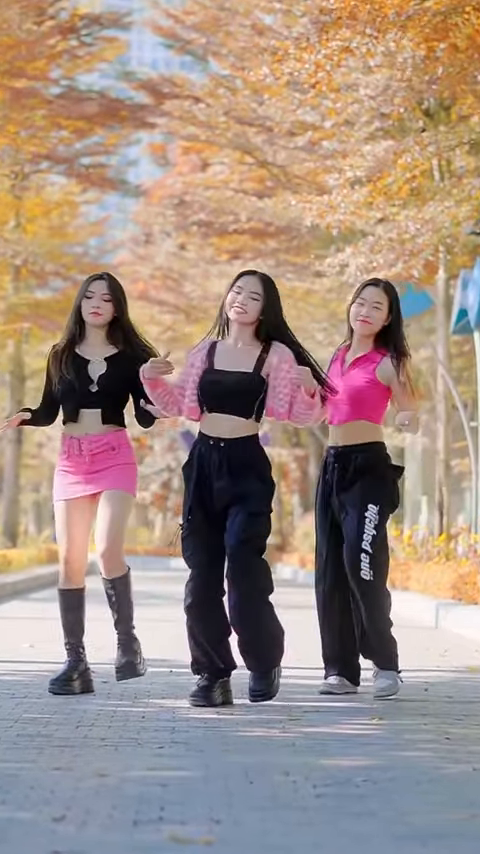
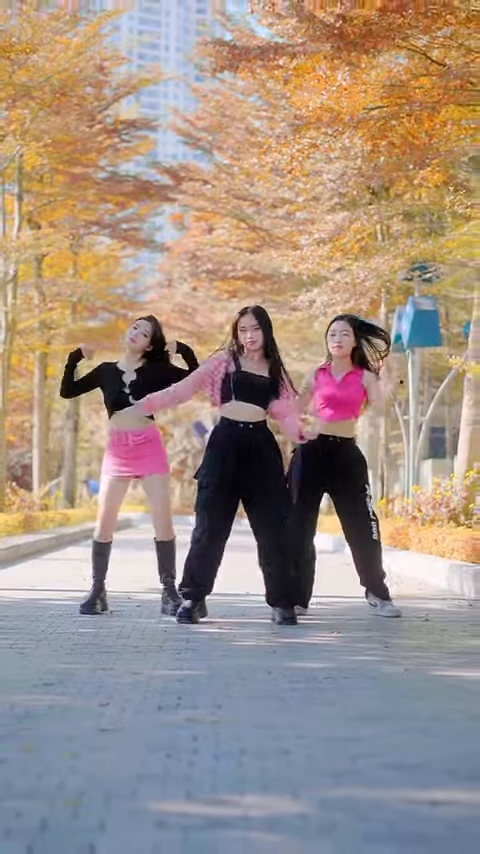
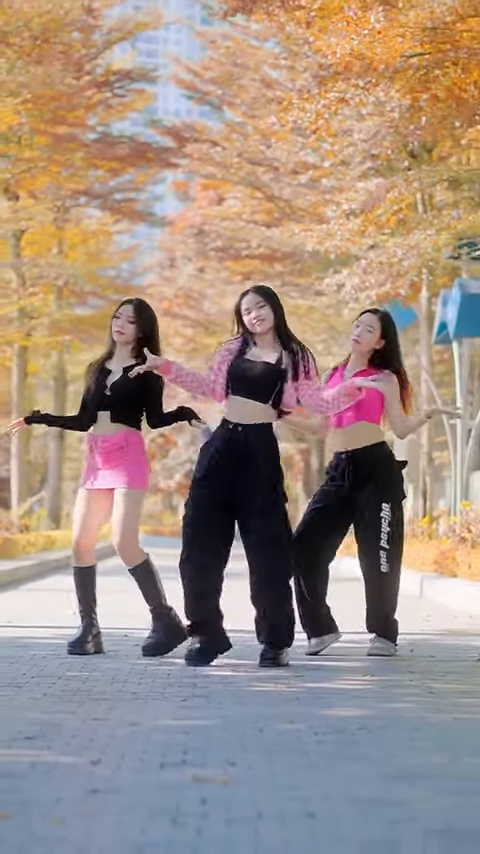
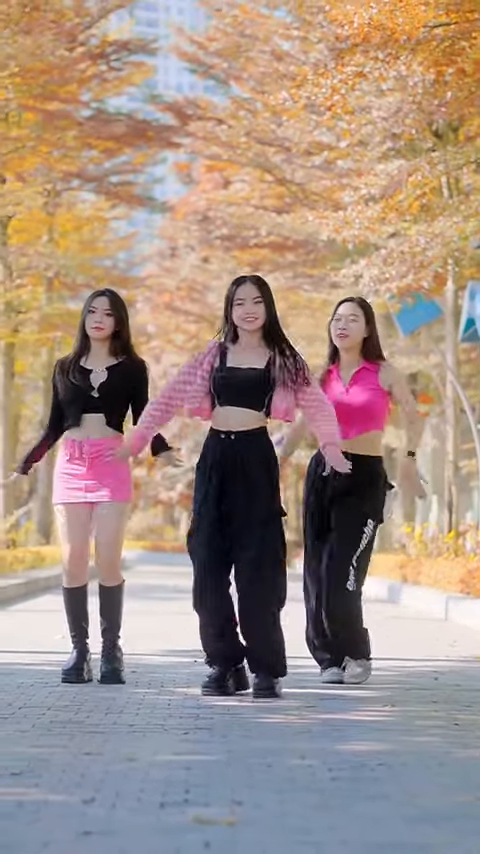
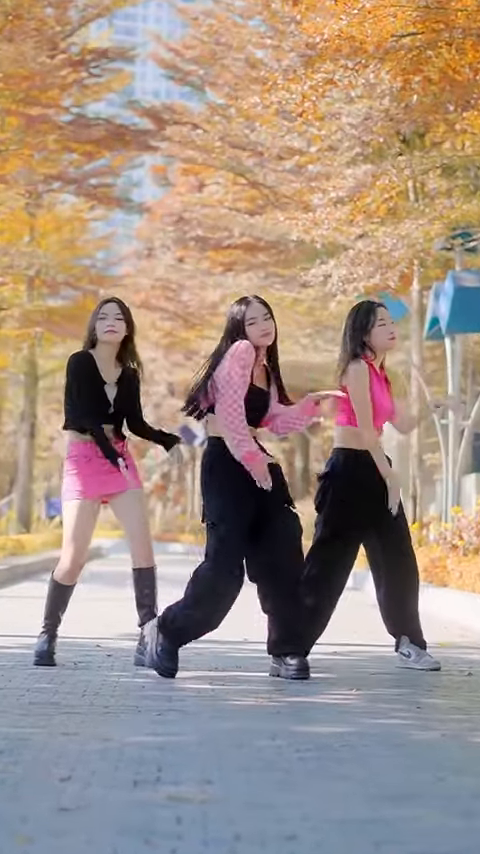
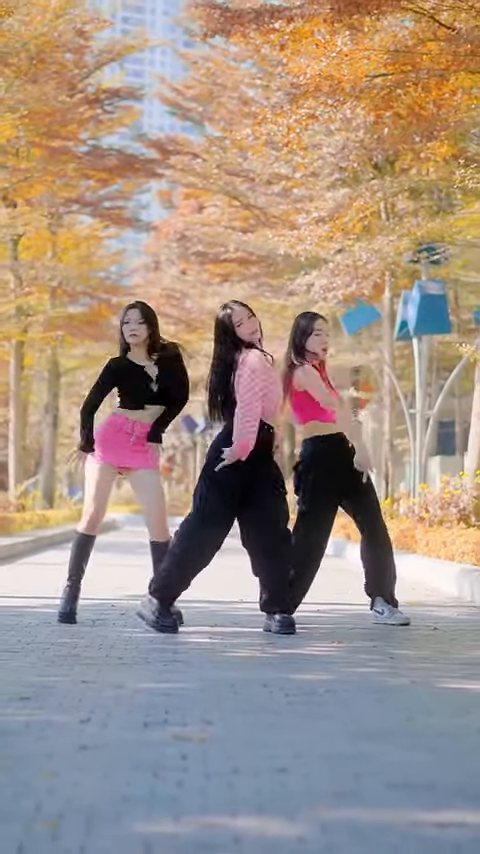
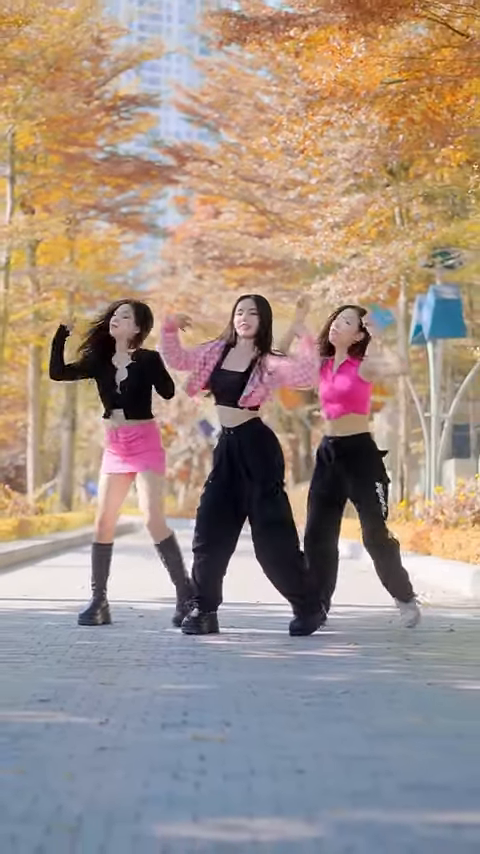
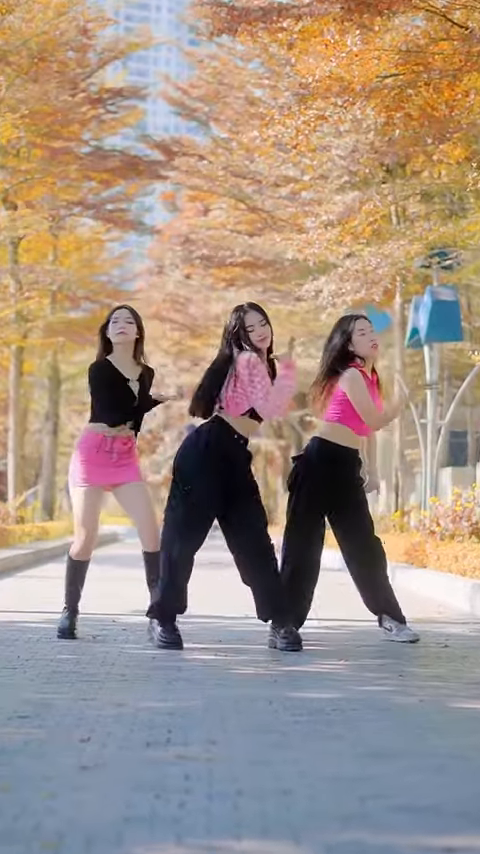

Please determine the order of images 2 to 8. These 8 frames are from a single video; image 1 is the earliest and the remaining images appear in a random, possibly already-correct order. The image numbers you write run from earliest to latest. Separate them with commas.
4, 3, 7, 2, 8, 5, 6
